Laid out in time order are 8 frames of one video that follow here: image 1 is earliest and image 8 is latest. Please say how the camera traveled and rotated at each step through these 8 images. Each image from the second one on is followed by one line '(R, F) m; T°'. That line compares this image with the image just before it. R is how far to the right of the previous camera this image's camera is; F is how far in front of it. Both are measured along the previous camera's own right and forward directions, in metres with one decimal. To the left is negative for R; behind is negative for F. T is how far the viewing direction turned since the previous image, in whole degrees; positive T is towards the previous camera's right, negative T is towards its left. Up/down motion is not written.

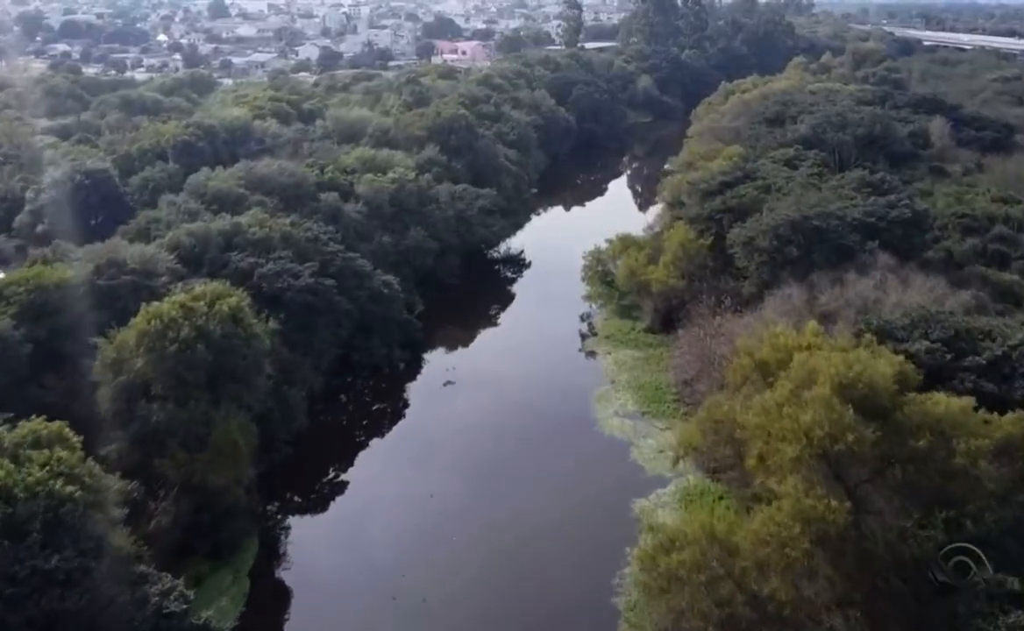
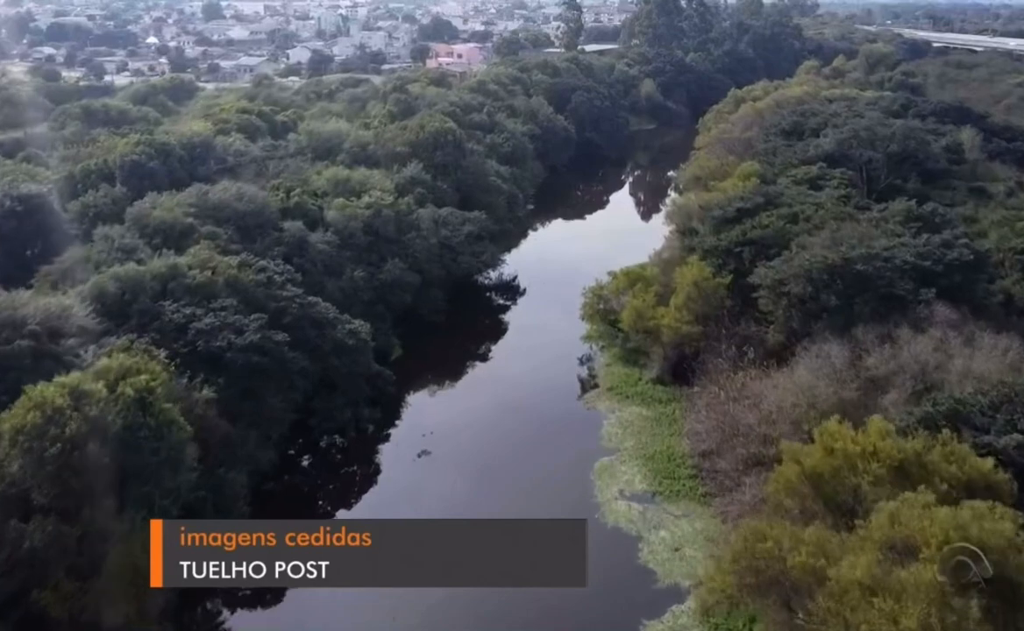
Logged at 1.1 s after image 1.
(+0.3, +3.4) m; 0°
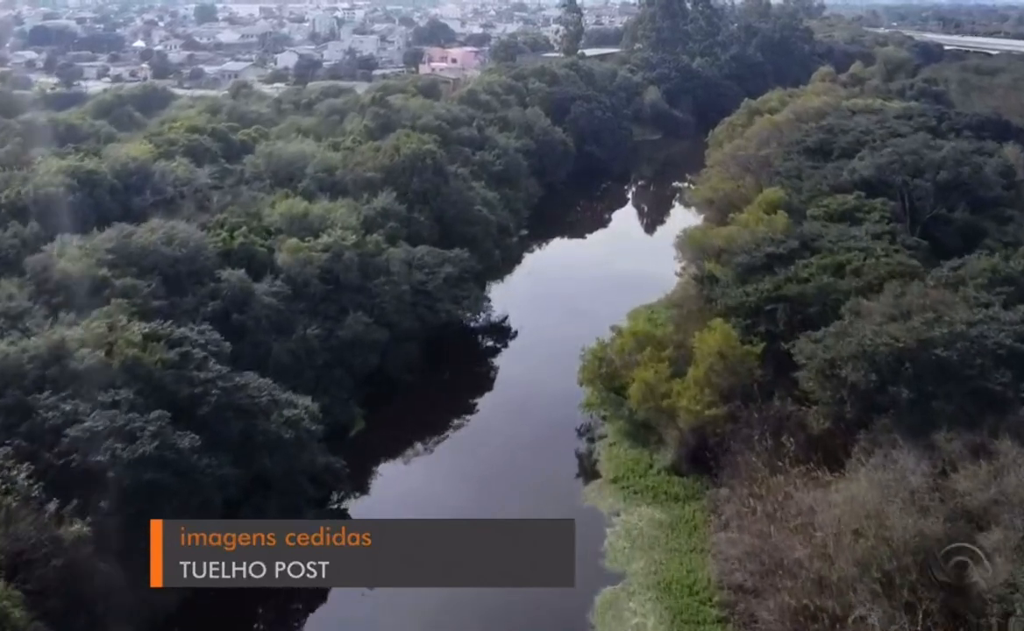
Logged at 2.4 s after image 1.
(+0.4, +4.2) m; 0°
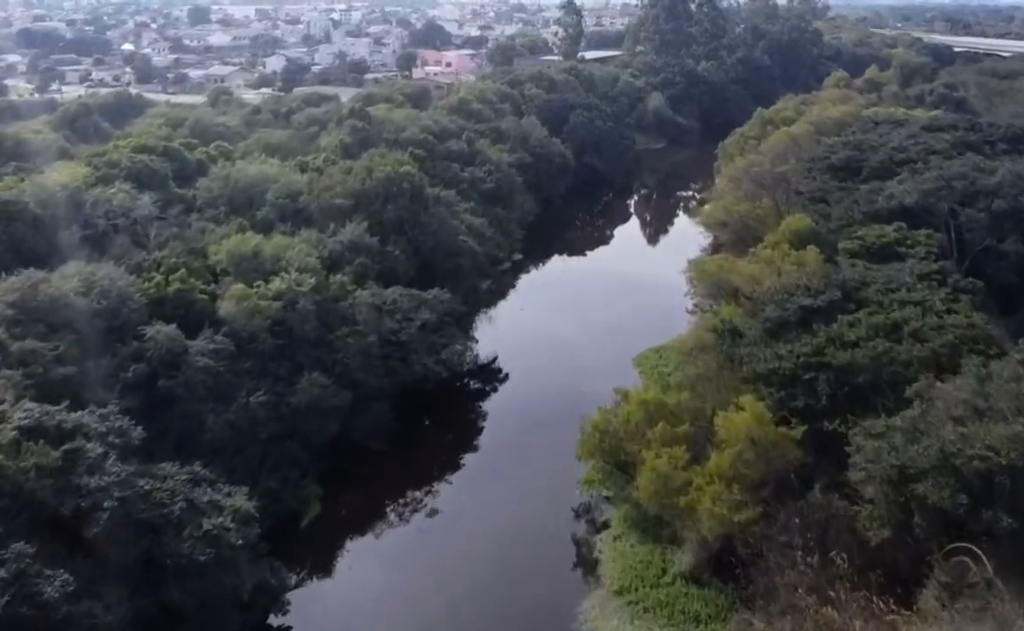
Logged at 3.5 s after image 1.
(+0.3, +3.4) m; 0°
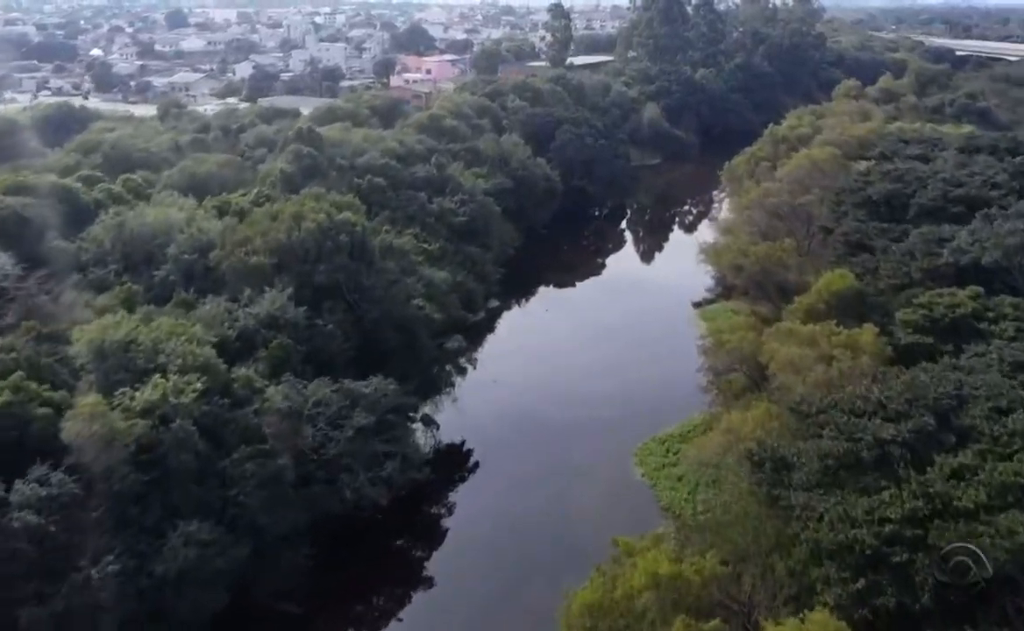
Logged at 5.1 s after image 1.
(+0.5, +5.1) m; +1°
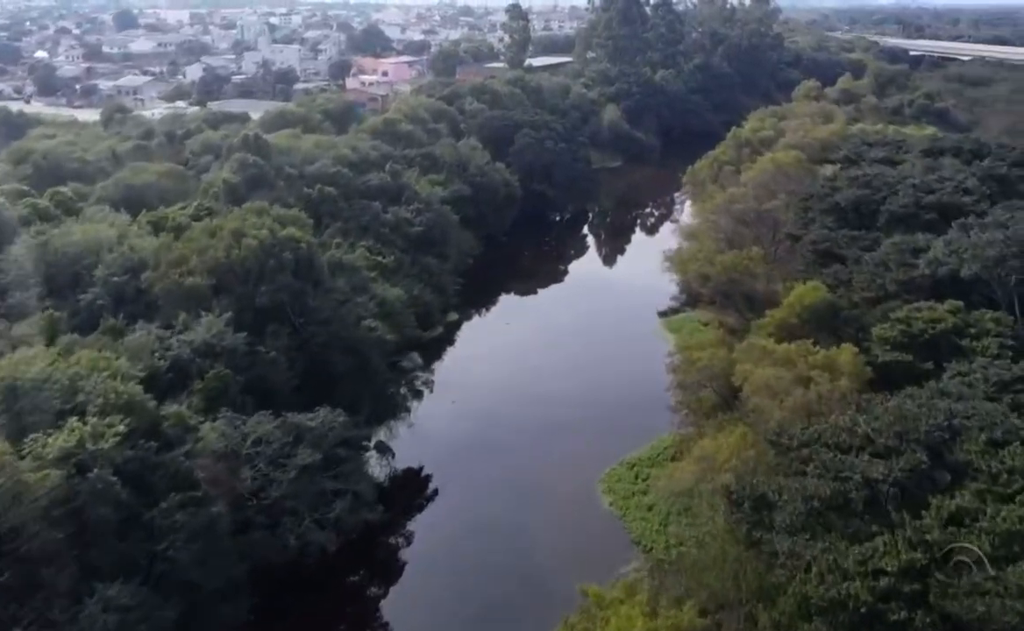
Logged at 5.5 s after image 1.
(+0.1, +1.2) m; +2°
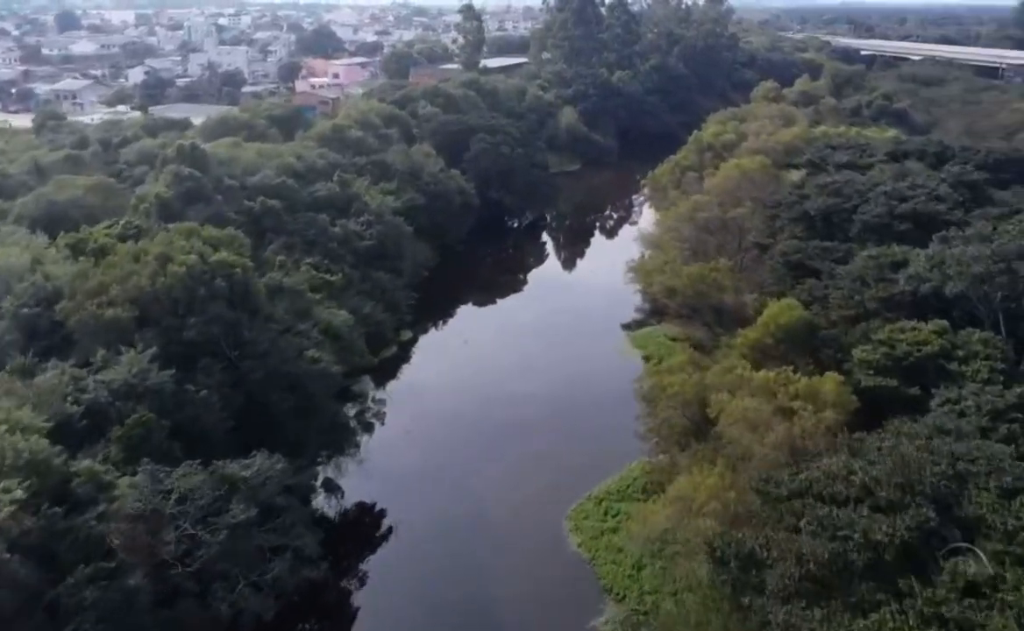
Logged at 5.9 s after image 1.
(+0.1, +1.4) m; +3°
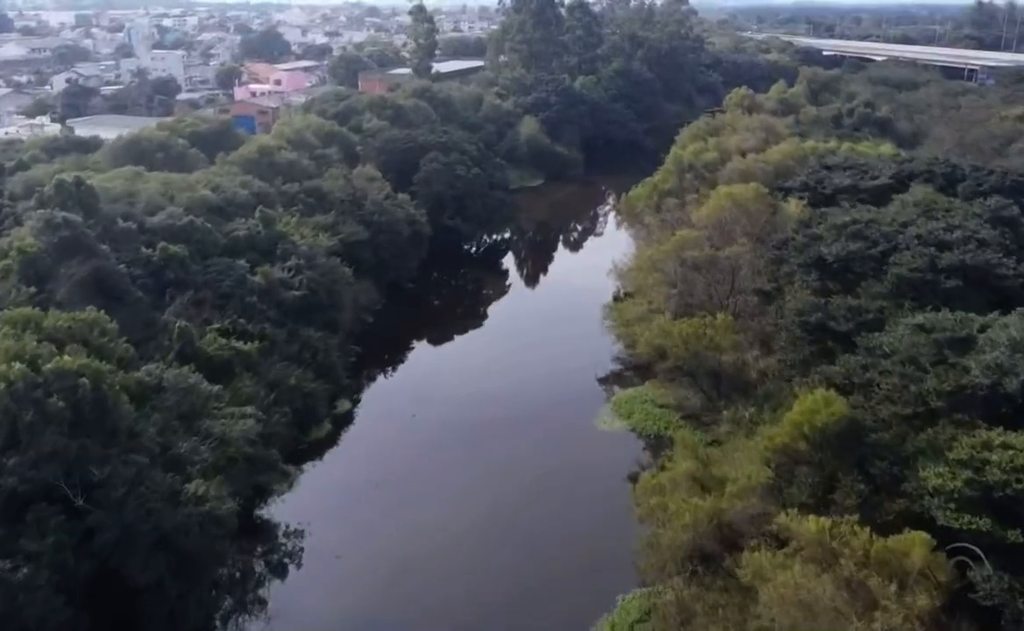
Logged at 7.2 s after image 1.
(+0.1, +4.3) m; +3°
